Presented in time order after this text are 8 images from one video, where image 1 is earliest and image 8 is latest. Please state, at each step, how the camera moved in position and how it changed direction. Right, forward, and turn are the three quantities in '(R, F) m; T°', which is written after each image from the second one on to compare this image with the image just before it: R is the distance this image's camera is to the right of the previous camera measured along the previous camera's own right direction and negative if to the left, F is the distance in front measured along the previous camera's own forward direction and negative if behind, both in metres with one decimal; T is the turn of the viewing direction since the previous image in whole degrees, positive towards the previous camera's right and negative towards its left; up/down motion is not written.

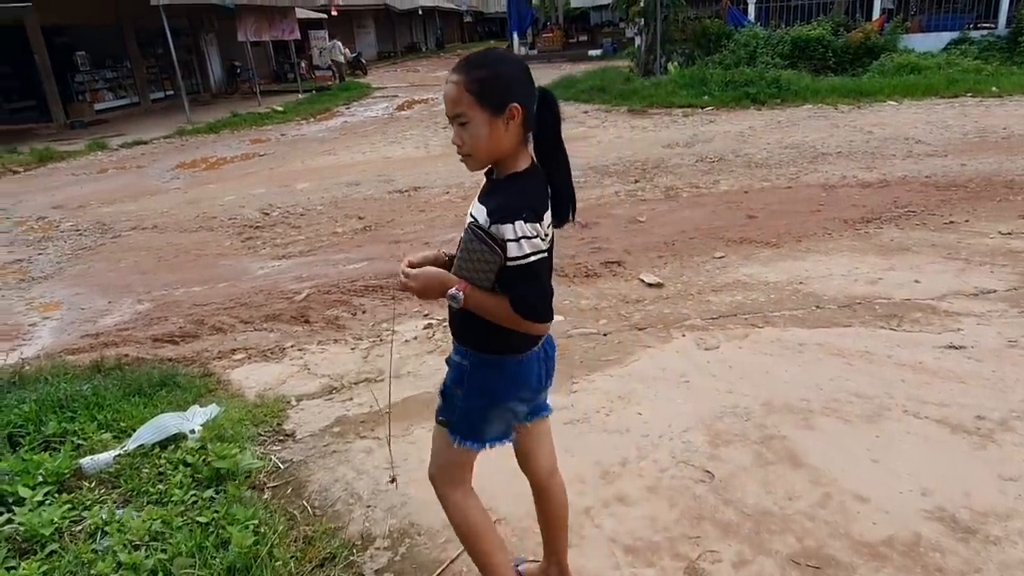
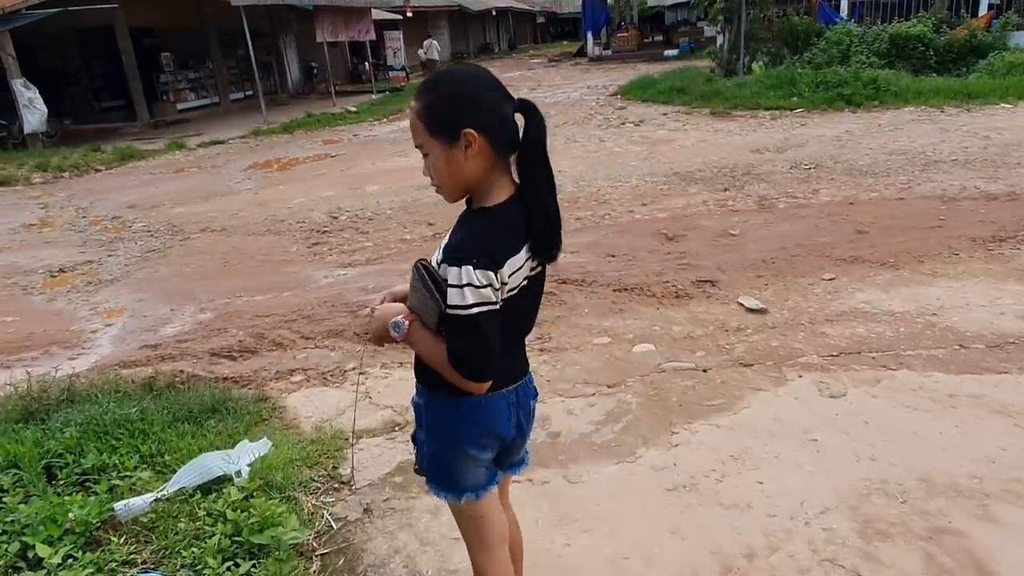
(-0.1, +0.5) m; -5°
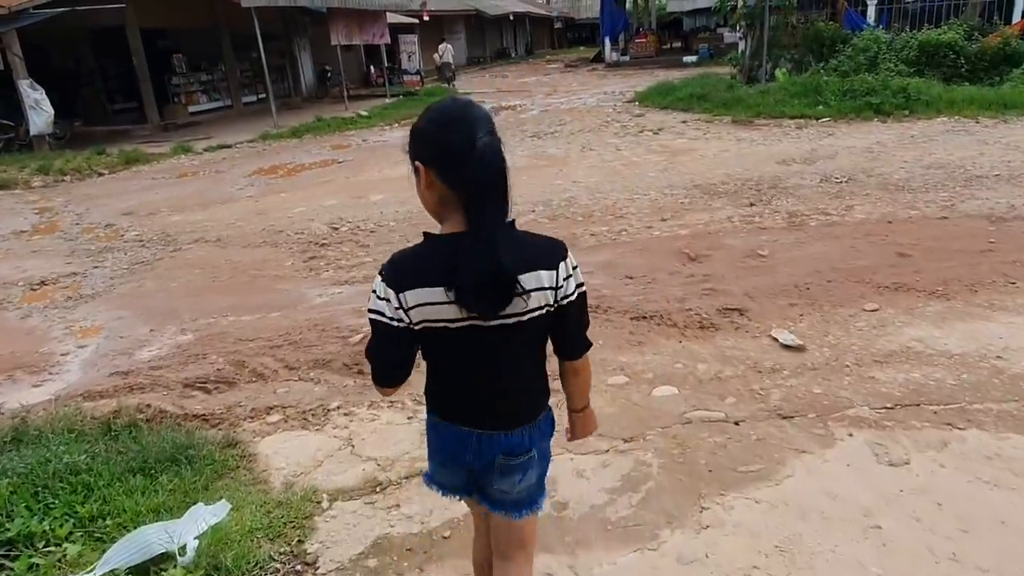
(0.0, +0.5) m; -1°
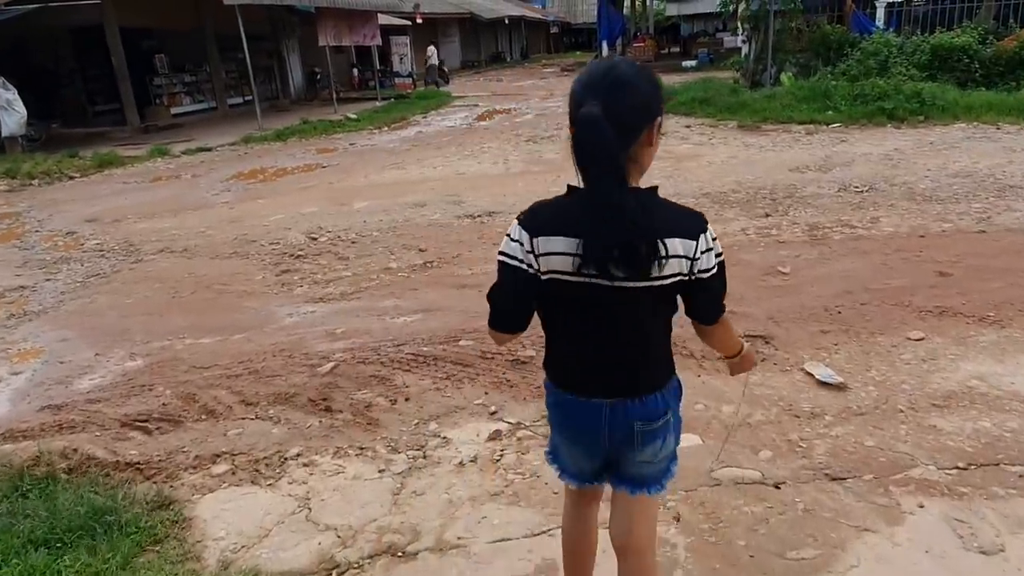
(0.0, +0.6) m; 0°
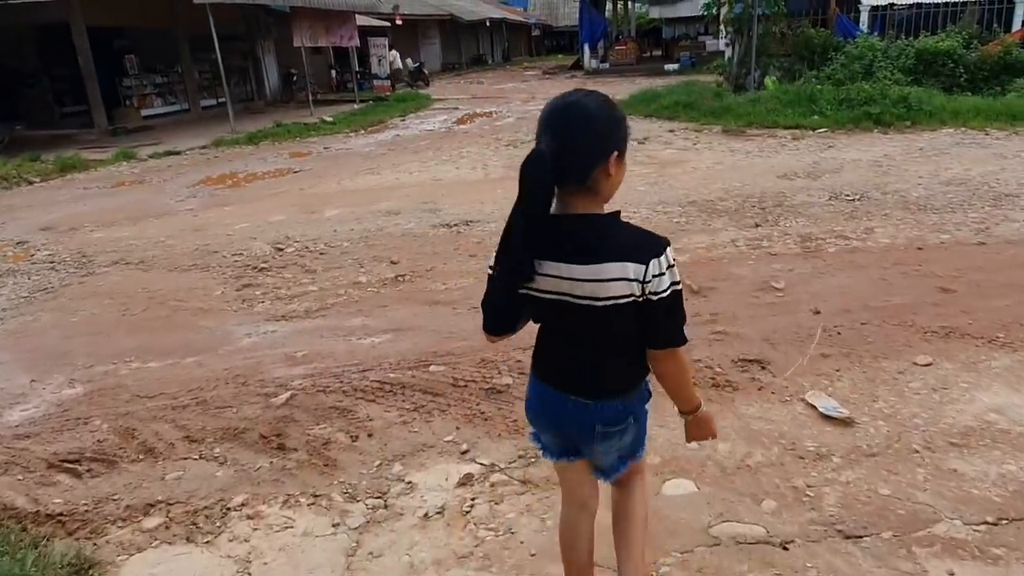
(0.0, +0.3) m; +1°
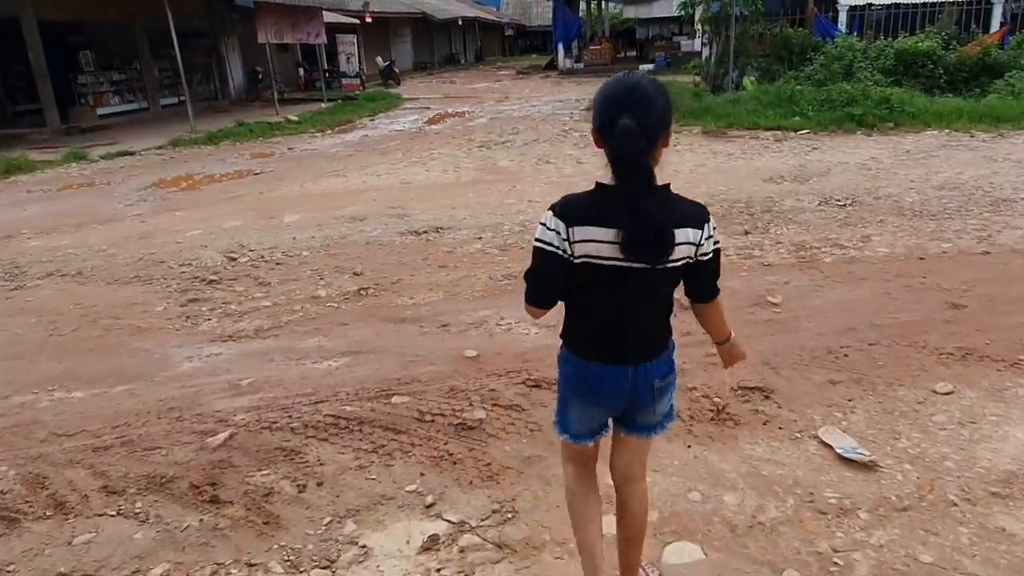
(0.0, +0.4) m; +2°
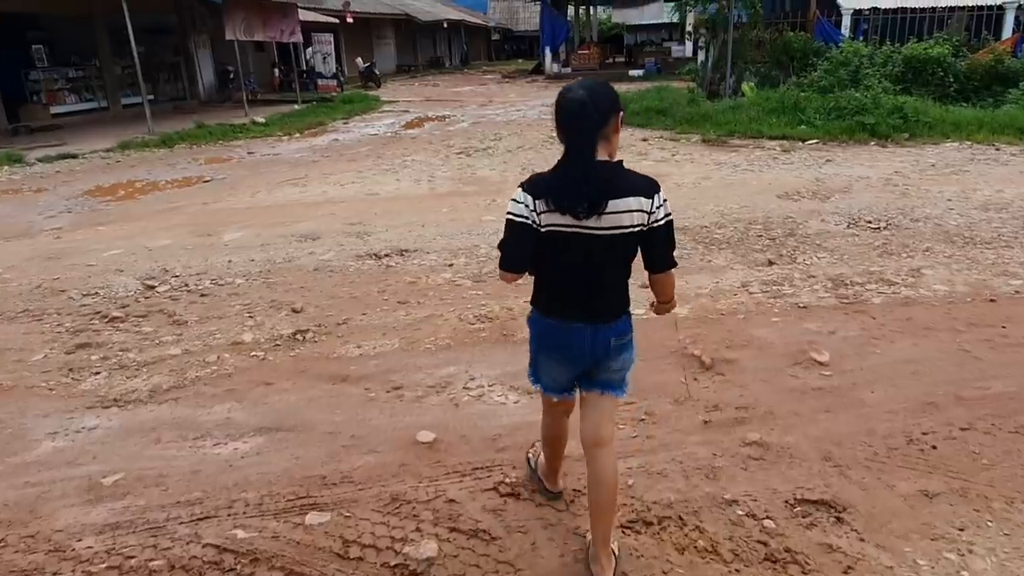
(+0.1, +1.0) m; +1°
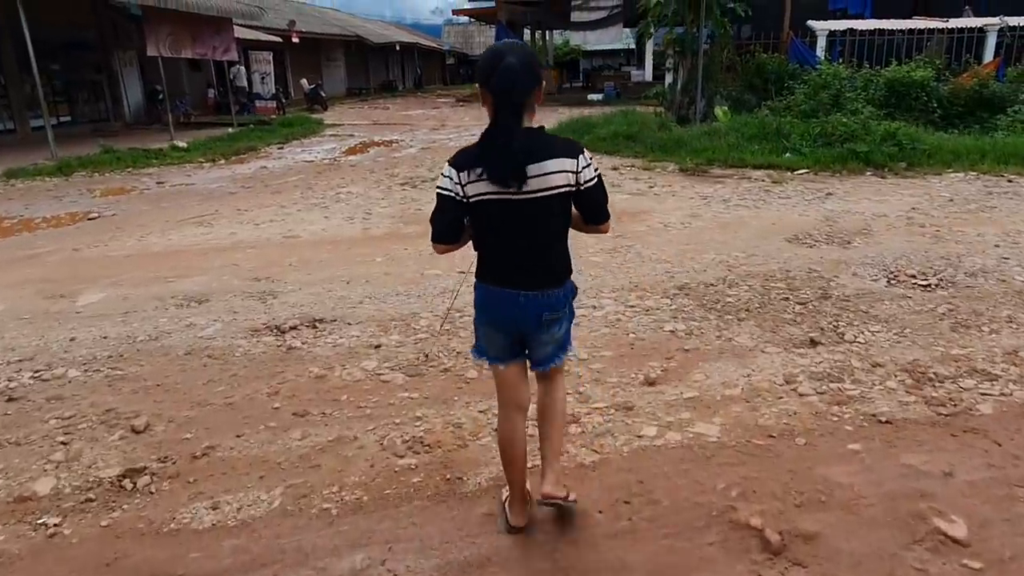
(0.0, +1.3) m; +3°
